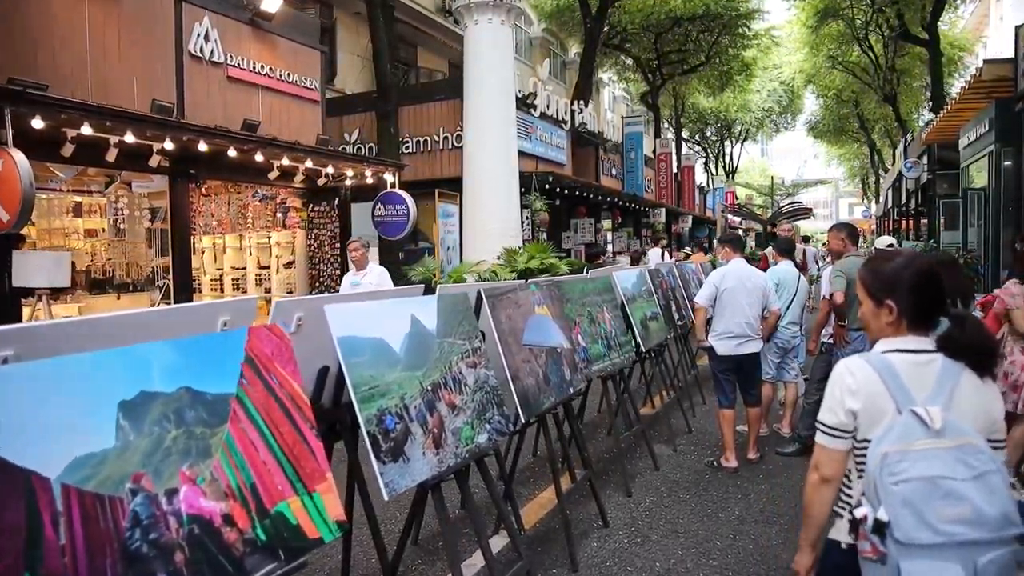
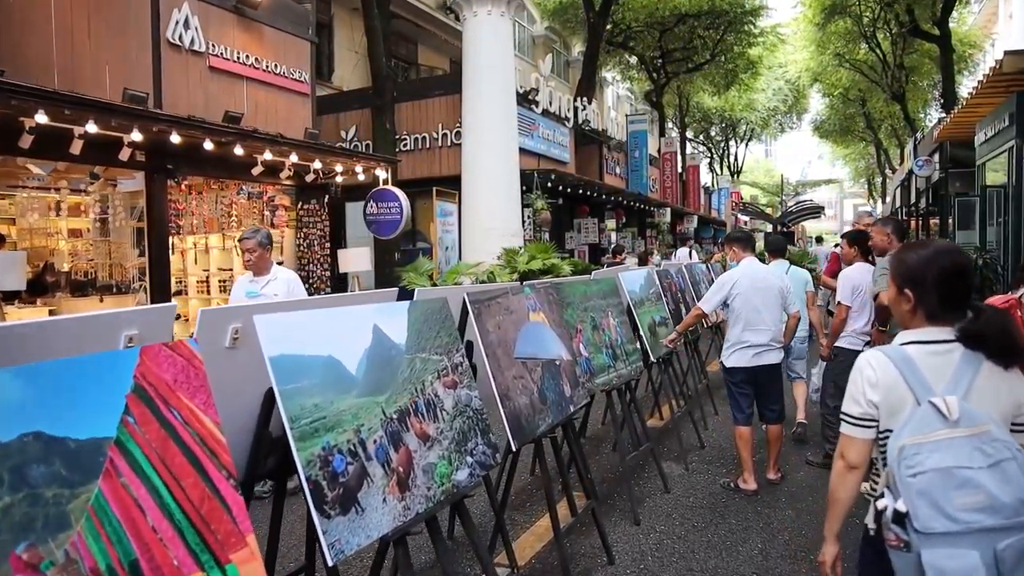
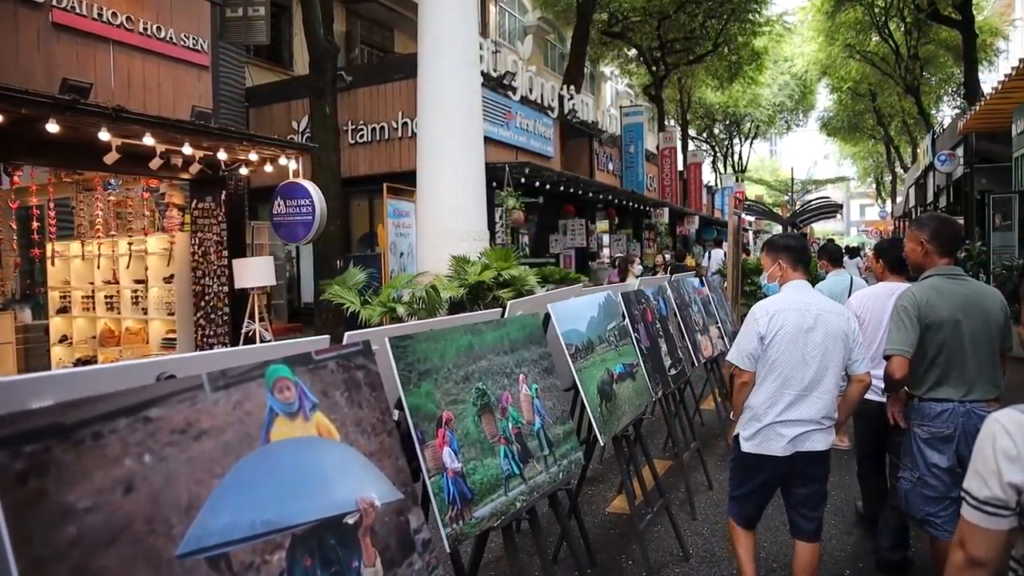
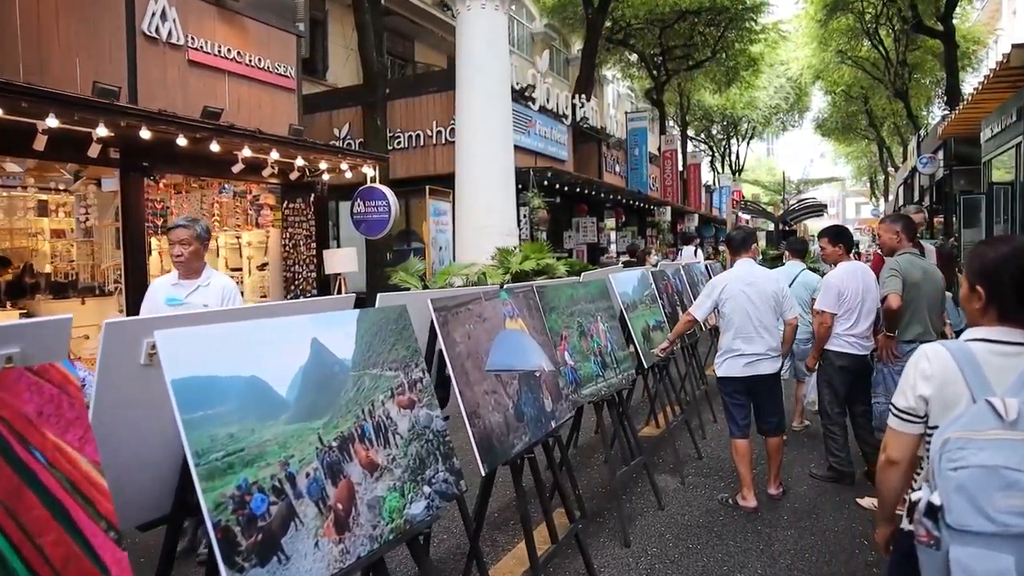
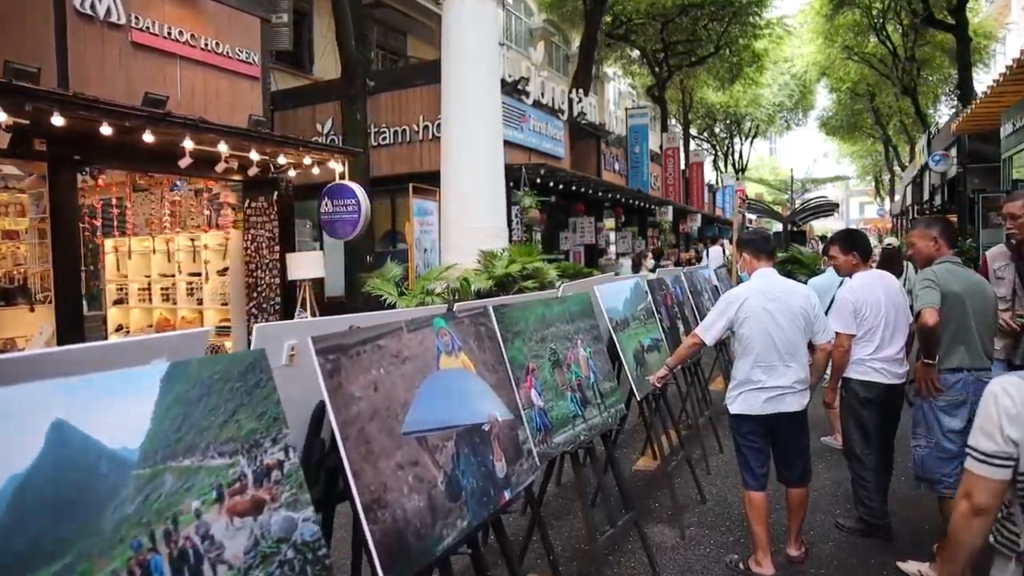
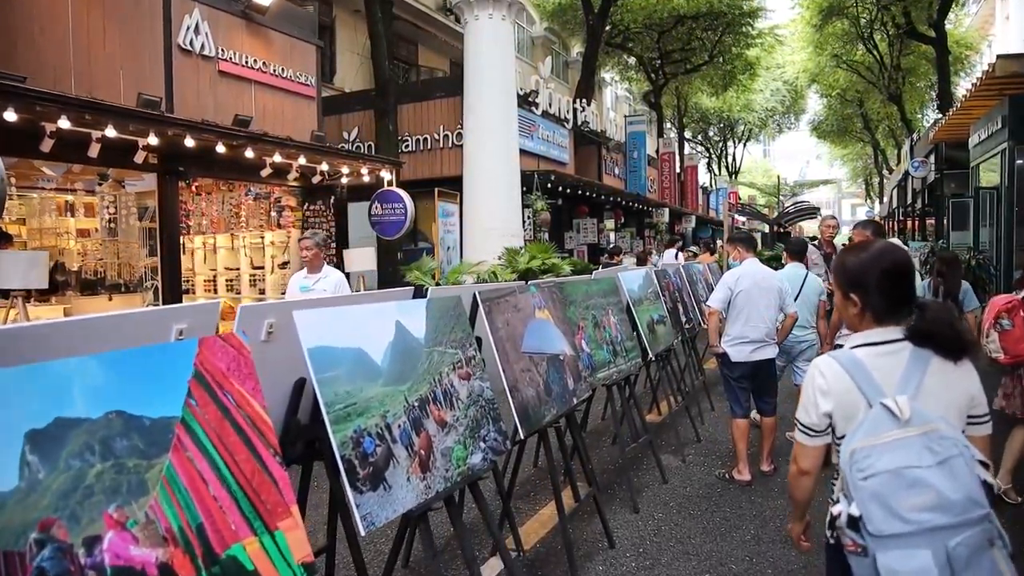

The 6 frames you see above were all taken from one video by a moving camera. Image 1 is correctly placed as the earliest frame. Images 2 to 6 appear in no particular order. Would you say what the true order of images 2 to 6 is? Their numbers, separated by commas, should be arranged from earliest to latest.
6, 2, 4, 5, 3
